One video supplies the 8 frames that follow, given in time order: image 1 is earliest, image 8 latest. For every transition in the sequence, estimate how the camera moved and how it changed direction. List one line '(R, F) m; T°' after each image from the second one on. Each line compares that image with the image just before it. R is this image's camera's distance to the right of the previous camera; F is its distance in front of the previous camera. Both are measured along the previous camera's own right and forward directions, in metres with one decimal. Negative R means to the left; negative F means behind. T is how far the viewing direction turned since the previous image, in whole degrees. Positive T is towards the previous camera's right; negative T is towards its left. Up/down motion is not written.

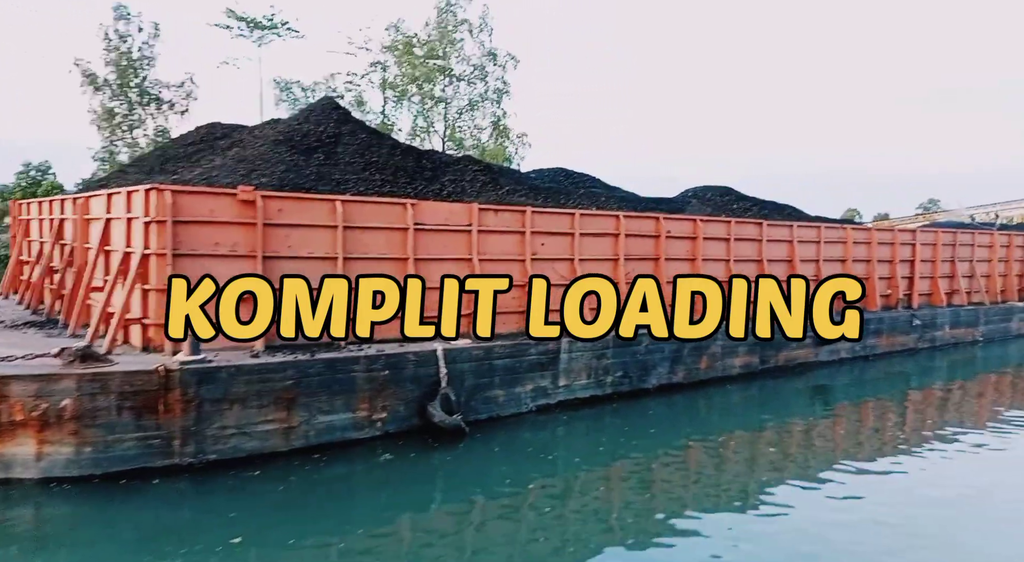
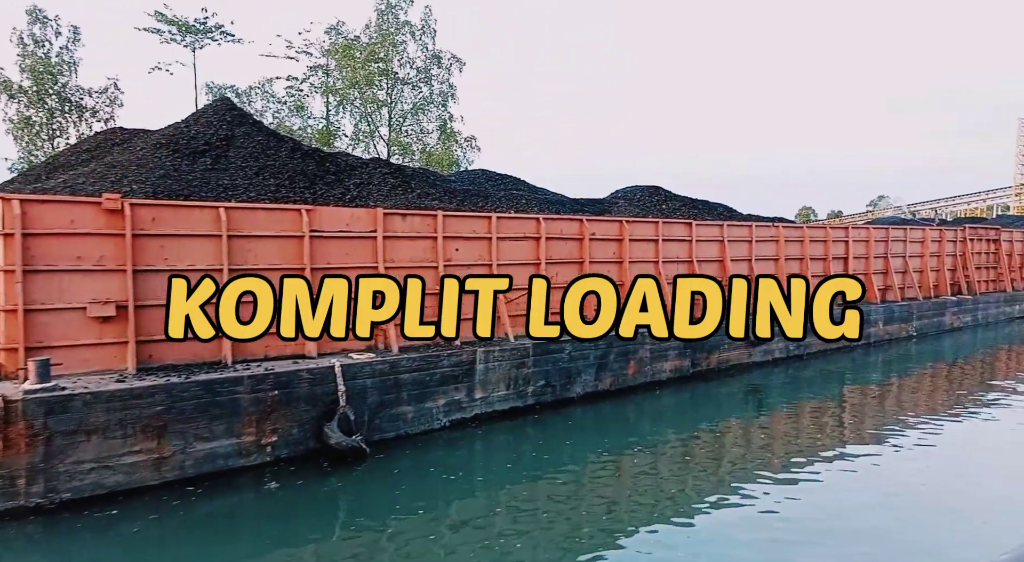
(+0.6, +0.4) m; +3°
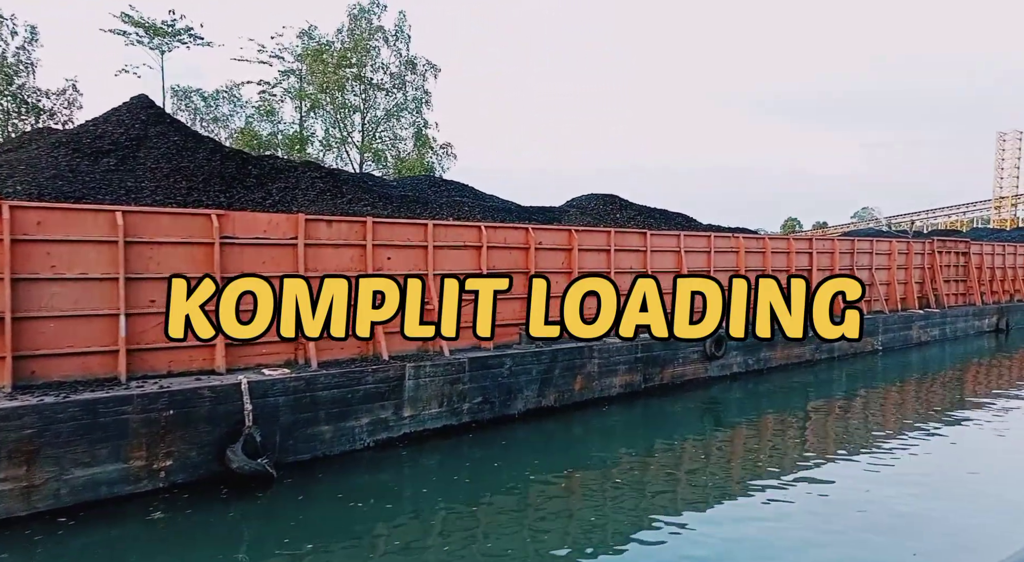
(+0.5, +0.4) m; +1°
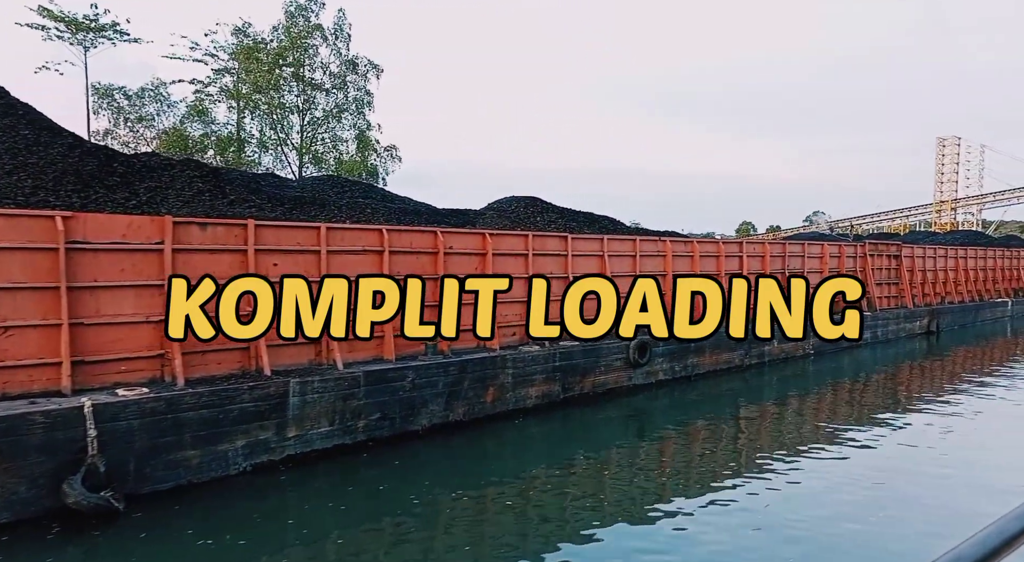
(+0.6, +0.4) m; +3°
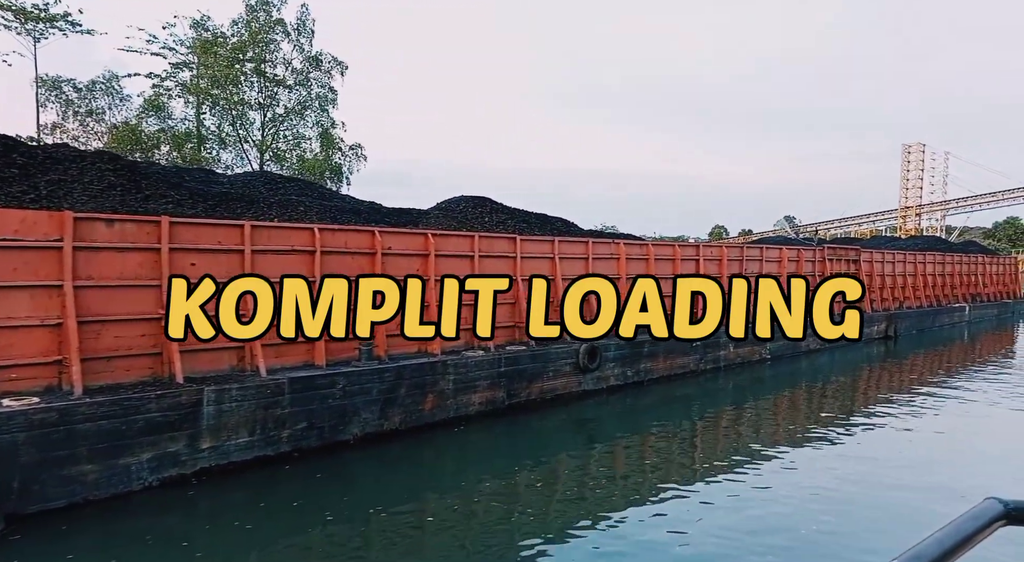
(-0.8, -0.1) m; +5°
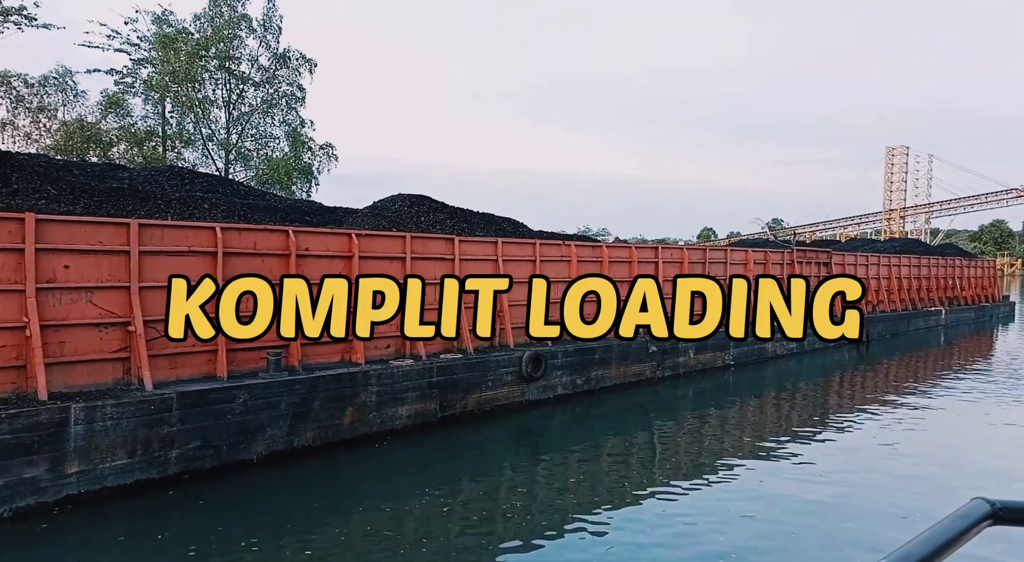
(-0.5, +0.2) m; +3°
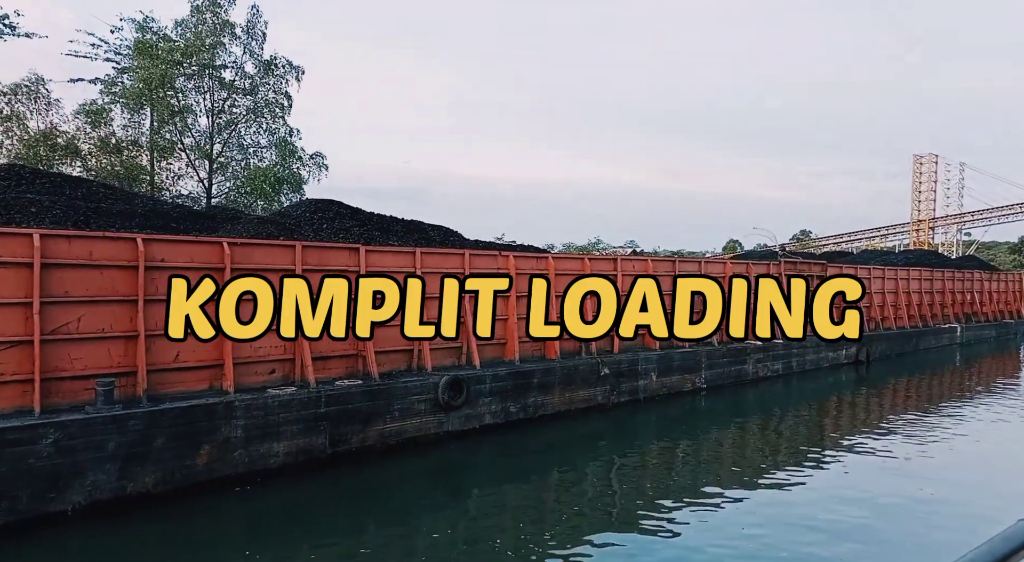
(-0.8, +0.6) m; +2°
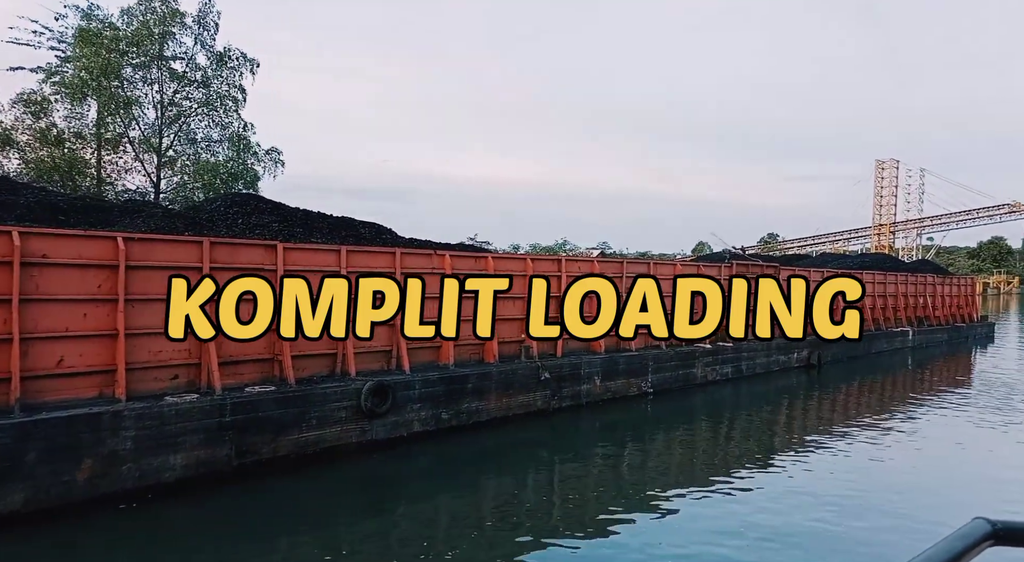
(-0.2, +0.3) m; +4°
